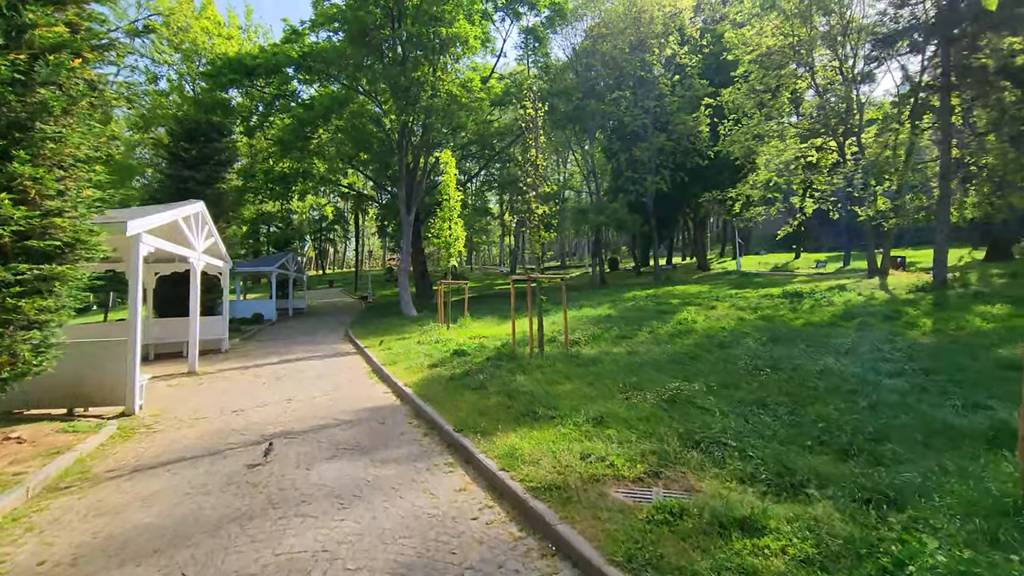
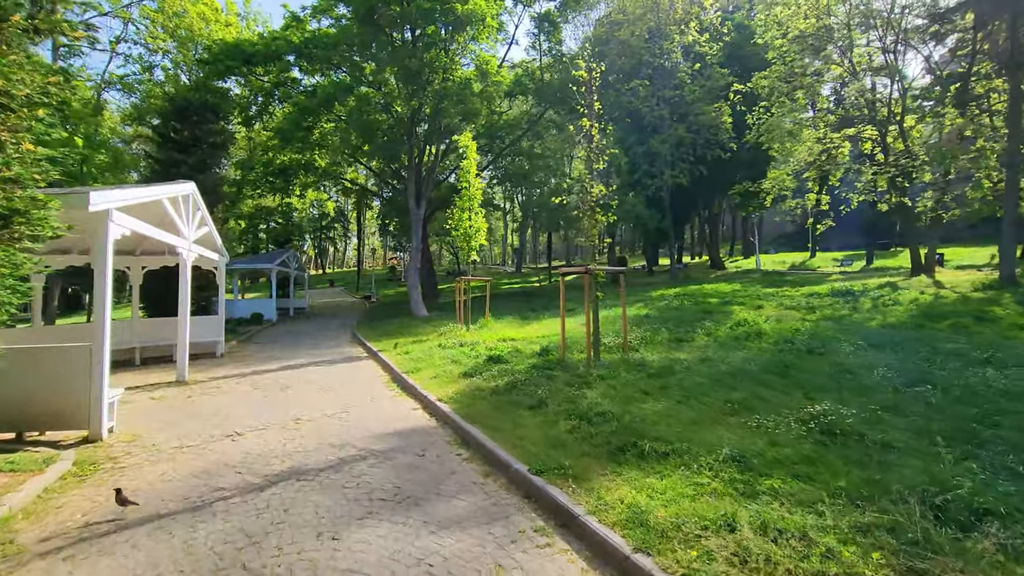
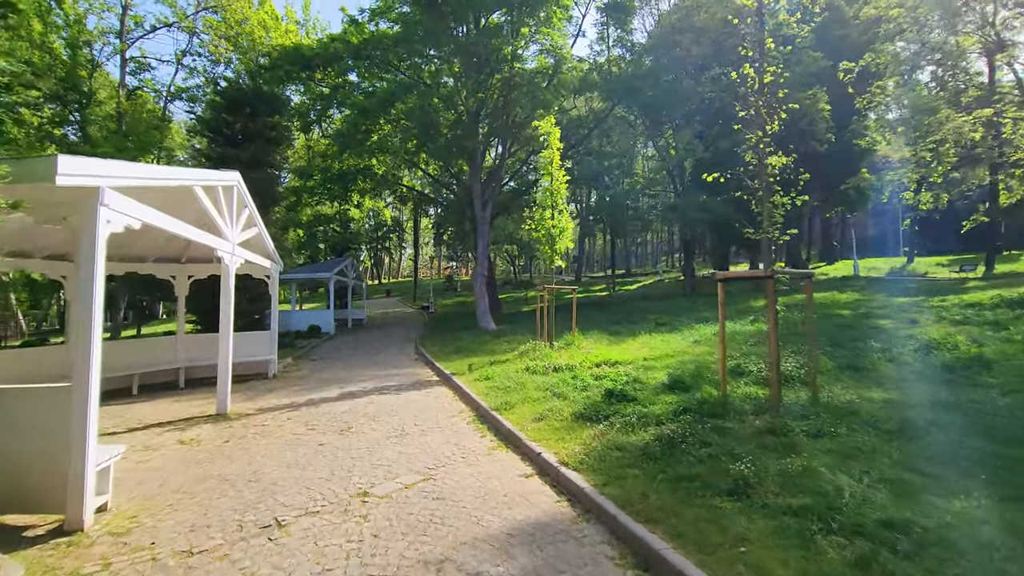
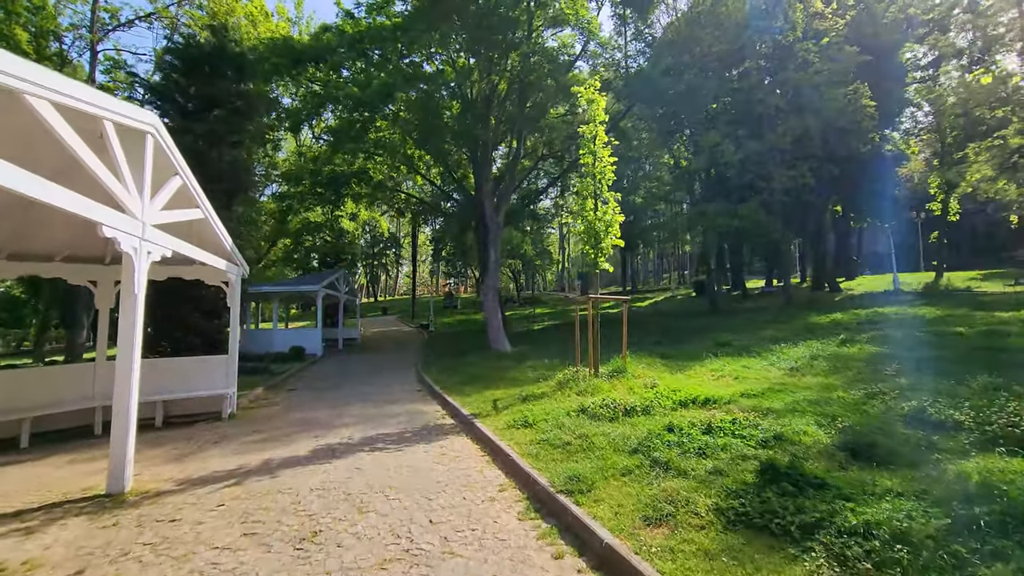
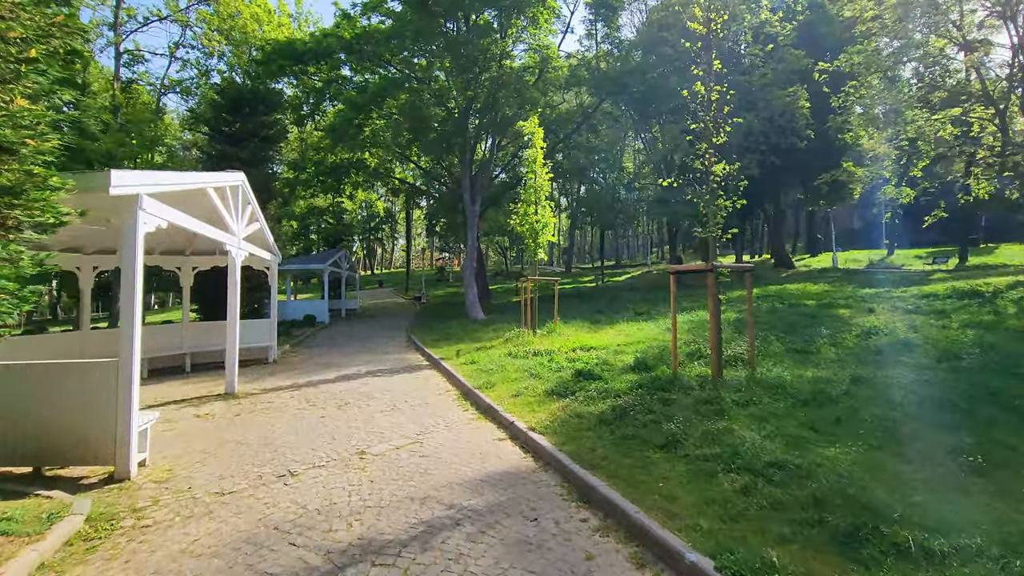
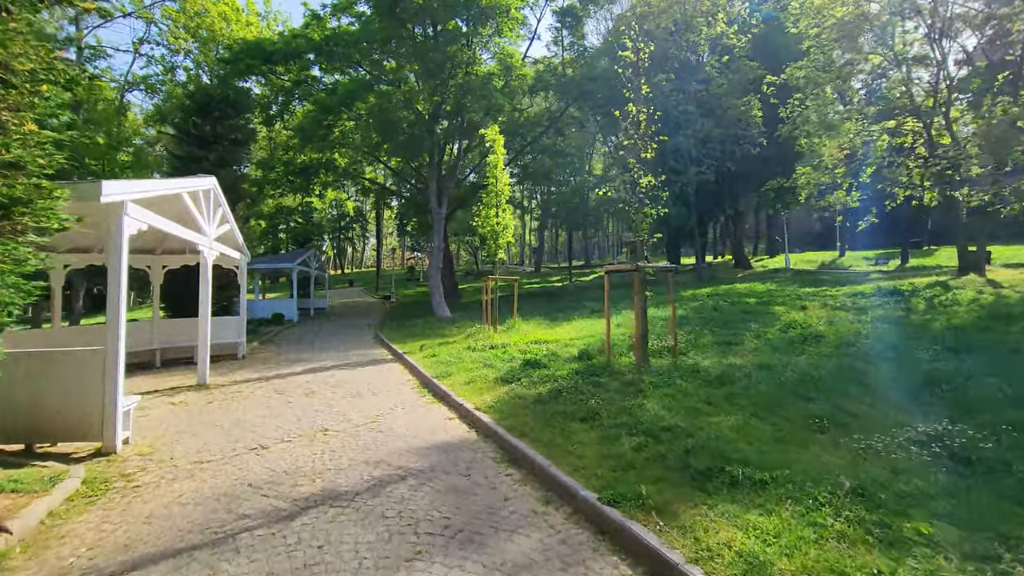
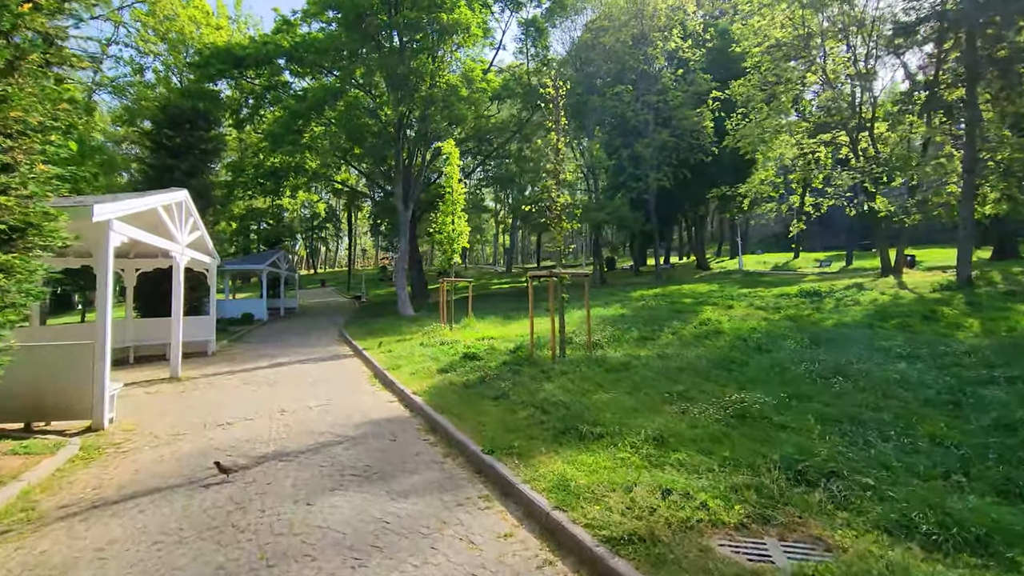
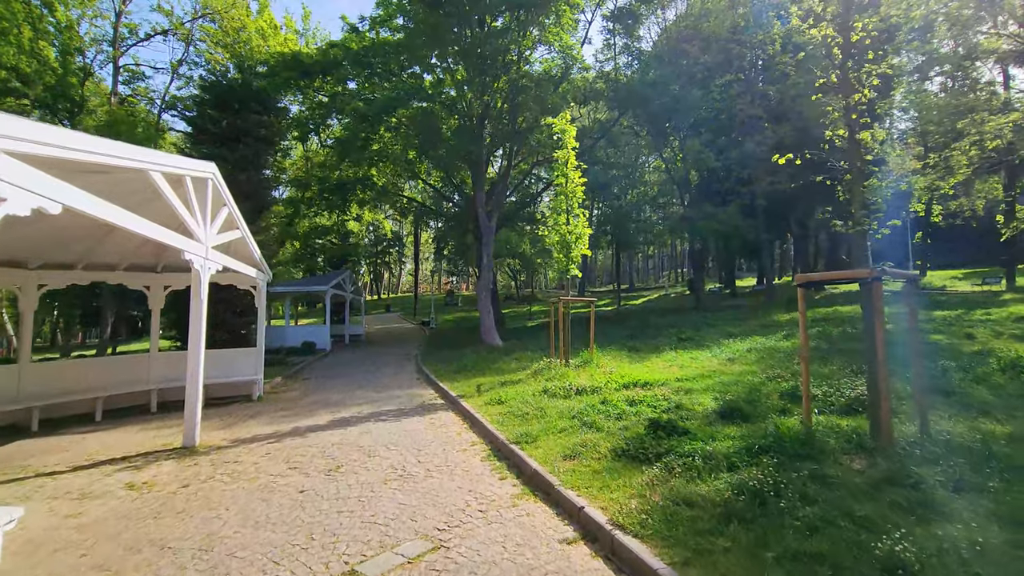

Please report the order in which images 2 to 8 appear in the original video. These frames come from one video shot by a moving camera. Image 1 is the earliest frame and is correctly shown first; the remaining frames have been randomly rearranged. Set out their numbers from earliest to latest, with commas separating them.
7, 2, 6, 5, 3, 8, 4
